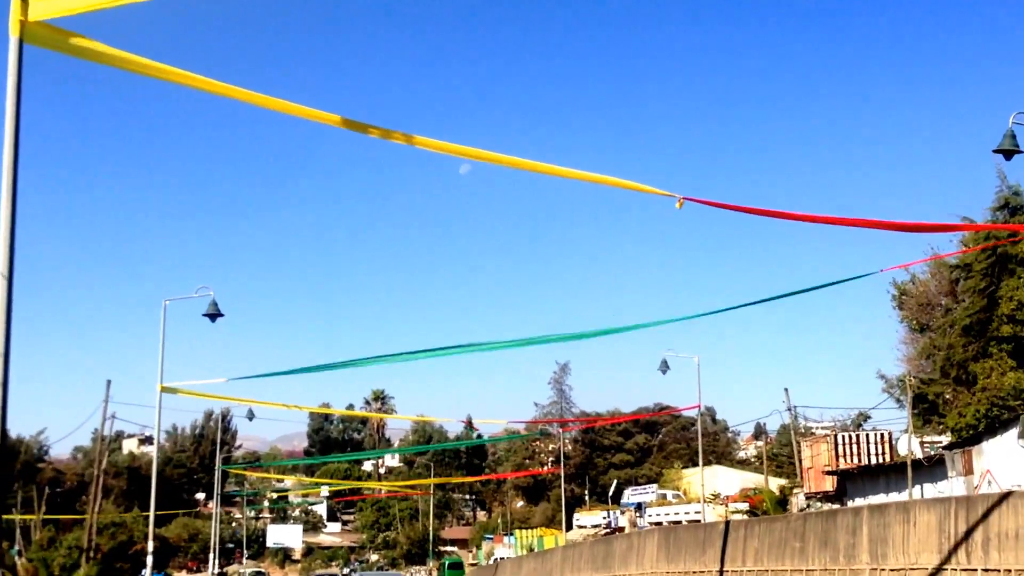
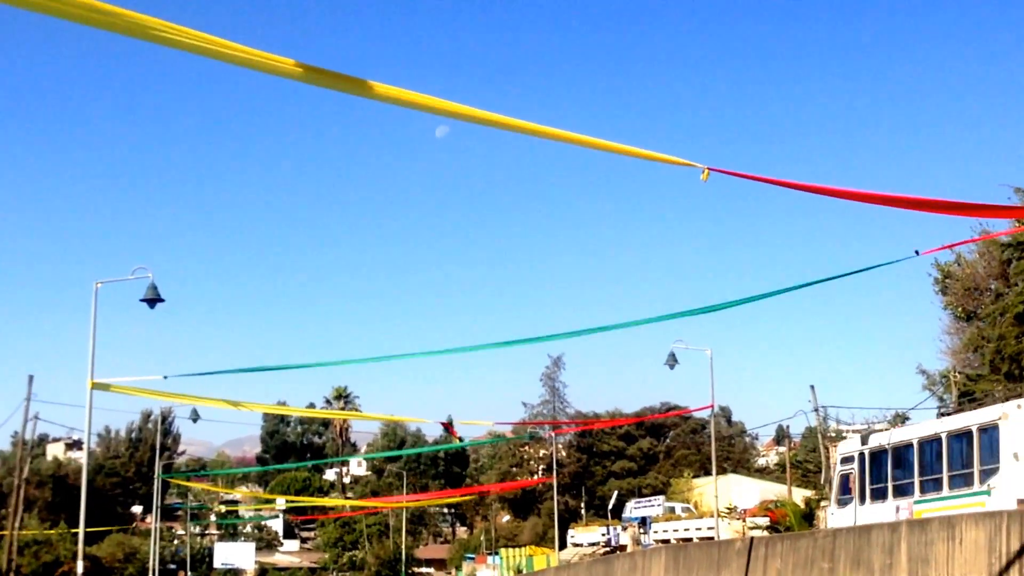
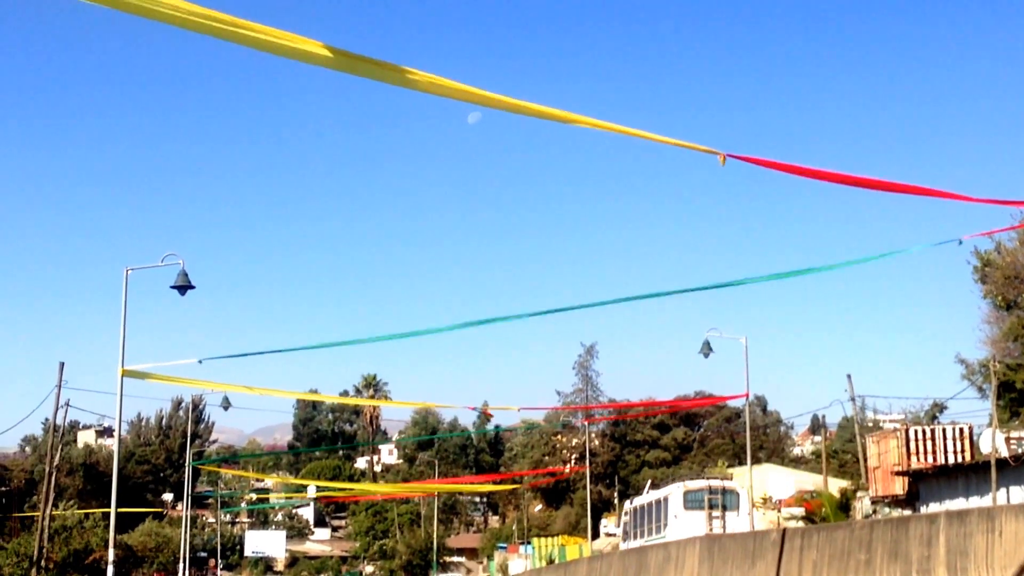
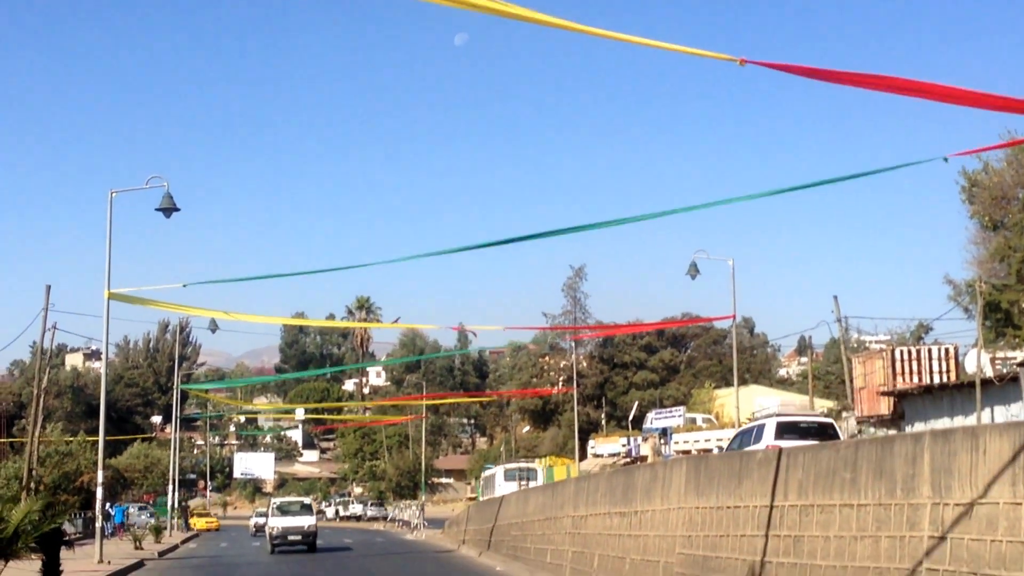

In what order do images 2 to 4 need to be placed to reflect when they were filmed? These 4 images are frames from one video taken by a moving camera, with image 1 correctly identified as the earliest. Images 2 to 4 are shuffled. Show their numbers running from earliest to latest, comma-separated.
2, 3, 4
